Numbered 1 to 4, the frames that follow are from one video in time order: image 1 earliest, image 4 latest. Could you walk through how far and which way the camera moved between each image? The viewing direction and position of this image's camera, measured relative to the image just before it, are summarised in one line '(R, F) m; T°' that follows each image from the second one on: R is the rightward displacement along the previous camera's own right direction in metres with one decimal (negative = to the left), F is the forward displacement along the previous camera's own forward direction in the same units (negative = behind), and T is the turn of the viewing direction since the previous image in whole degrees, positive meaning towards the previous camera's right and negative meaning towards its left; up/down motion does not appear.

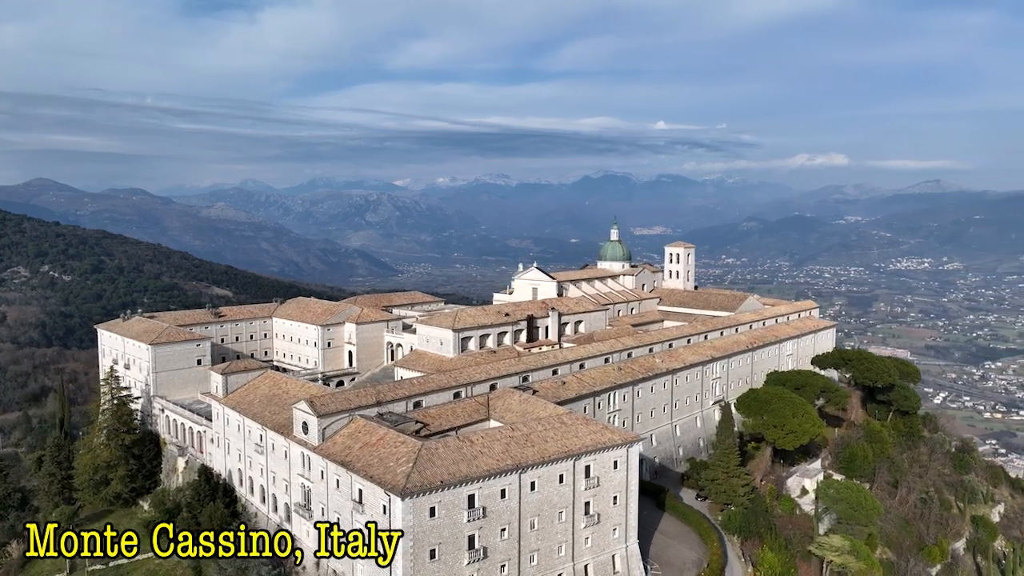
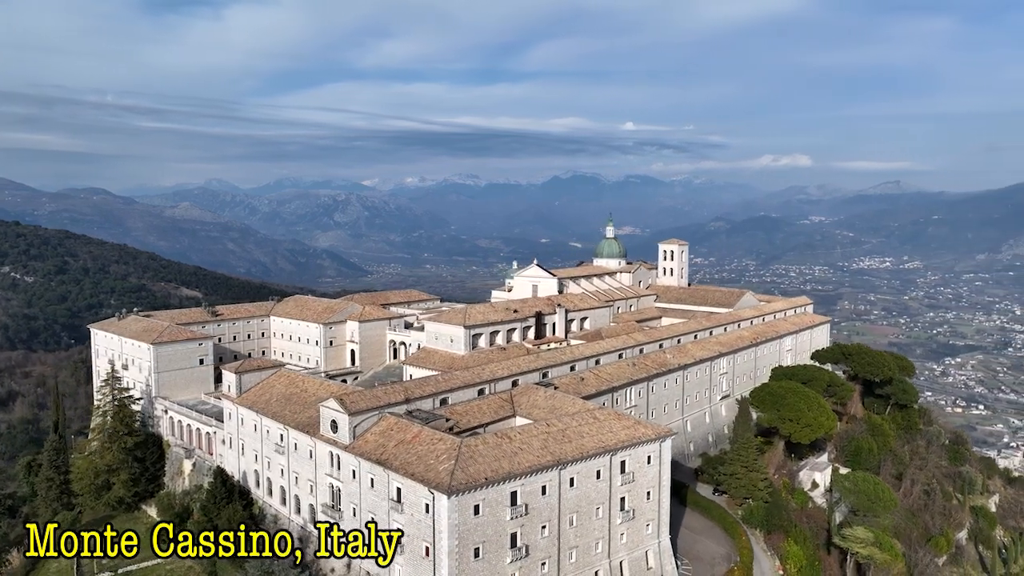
(-2.8, +0.5) m; +2°
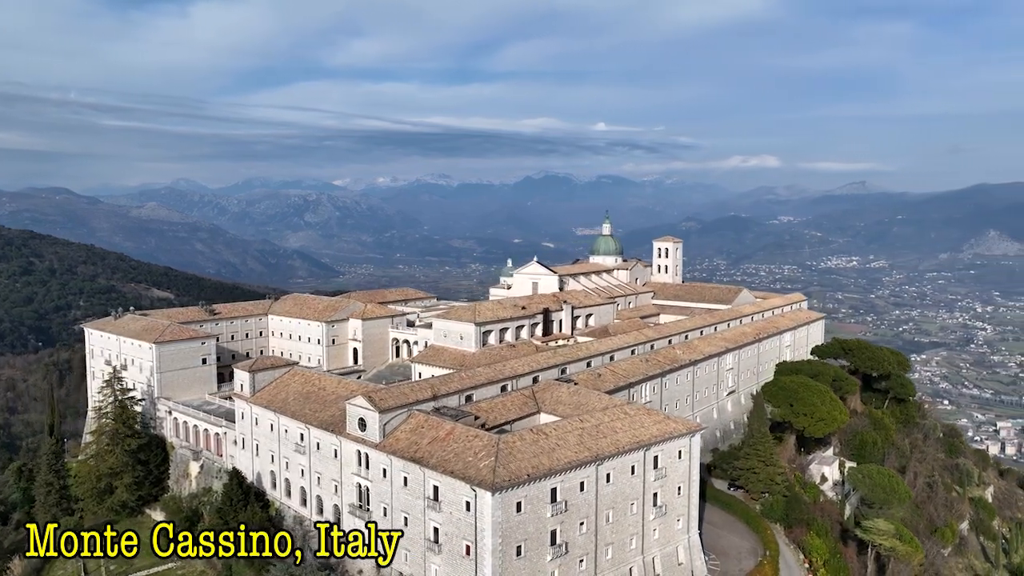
(-2.5, +0.5) m; +2°
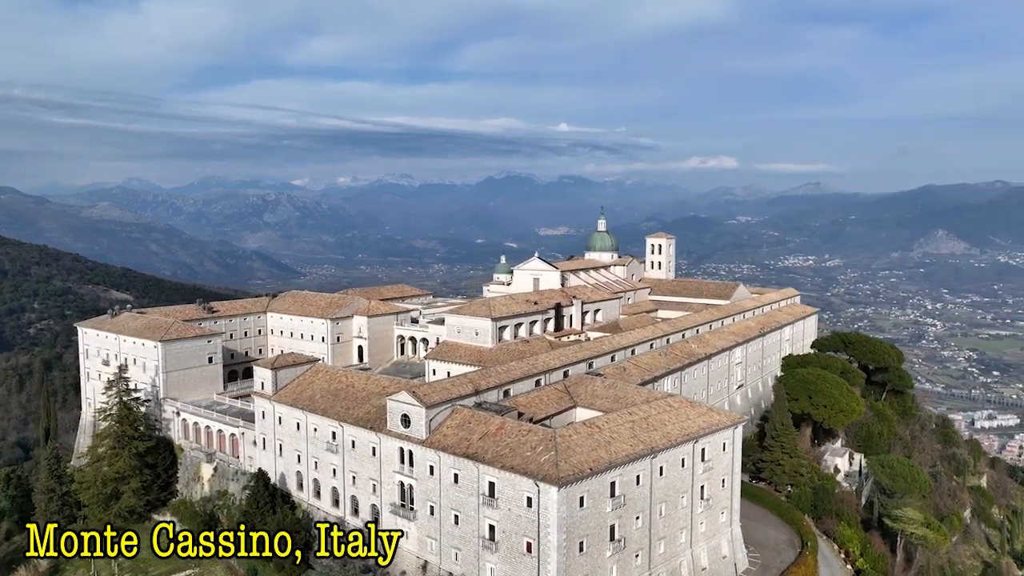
(-3.5, +0.8) m; +3°
